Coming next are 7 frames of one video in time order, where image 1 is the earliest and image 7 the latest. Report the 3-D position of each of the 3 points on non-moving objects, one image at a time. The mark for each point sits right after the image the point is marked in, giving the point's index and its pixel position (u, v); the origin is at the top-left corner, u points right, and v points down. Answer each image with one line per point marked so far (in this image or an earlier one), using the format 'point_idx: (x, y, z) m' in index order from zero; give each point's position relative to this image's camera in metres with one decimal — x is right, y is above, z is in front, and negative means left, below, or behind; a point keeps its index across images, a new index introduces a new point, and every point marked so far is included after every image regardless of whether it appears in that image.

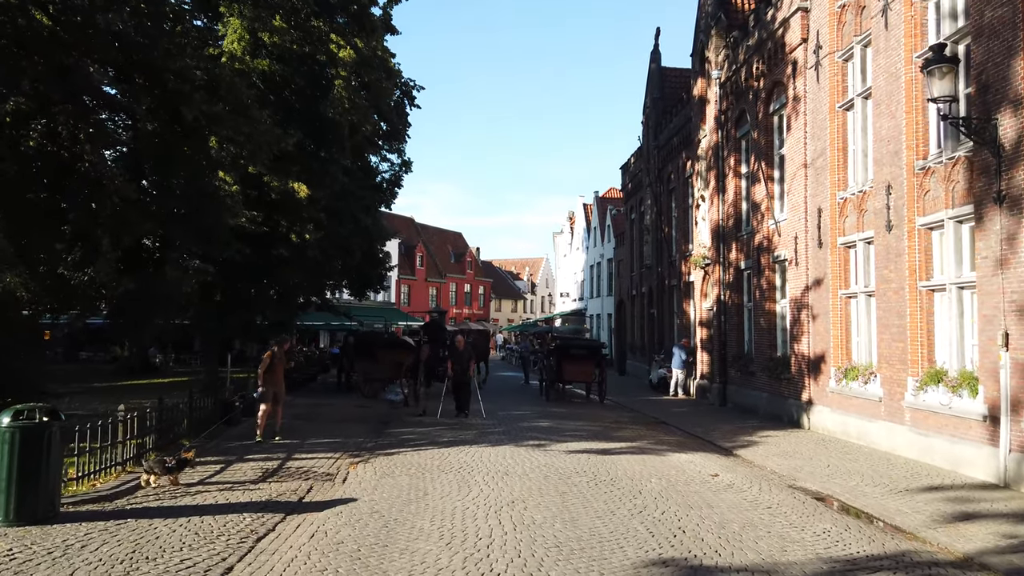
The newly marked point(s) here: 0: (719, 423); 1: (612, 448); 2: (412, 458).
0: (+4.3, -2.8, +15.9) m
1: (+1.6, -2.5, +12.1) m
2: (-1.4, -2.4, +10.8) m
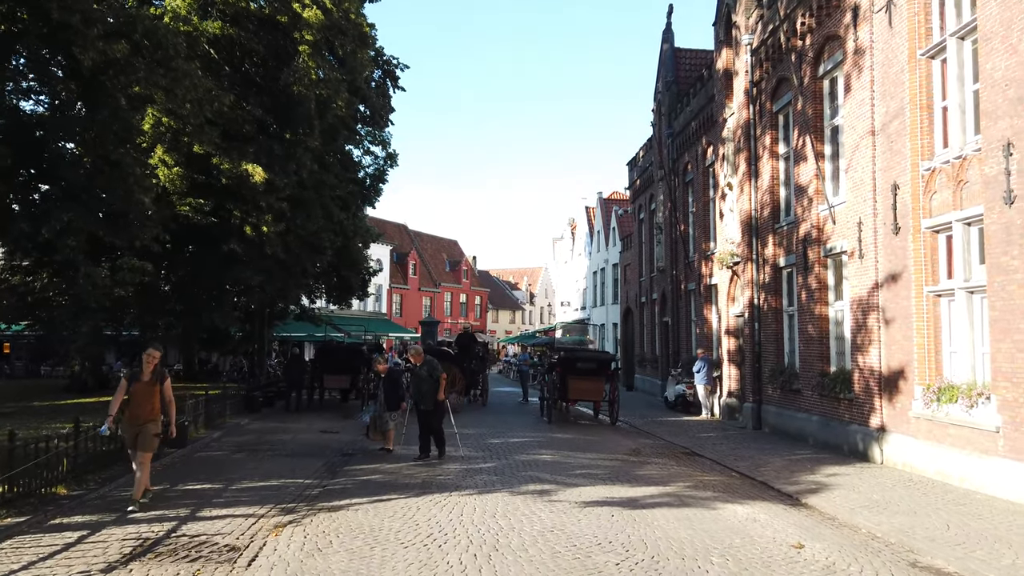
0: (+4.2, -2.8, +12.8) m
1: (+1.5, -2.4, +8.9) m
2: (-1.5, -2.3, +7.7) m
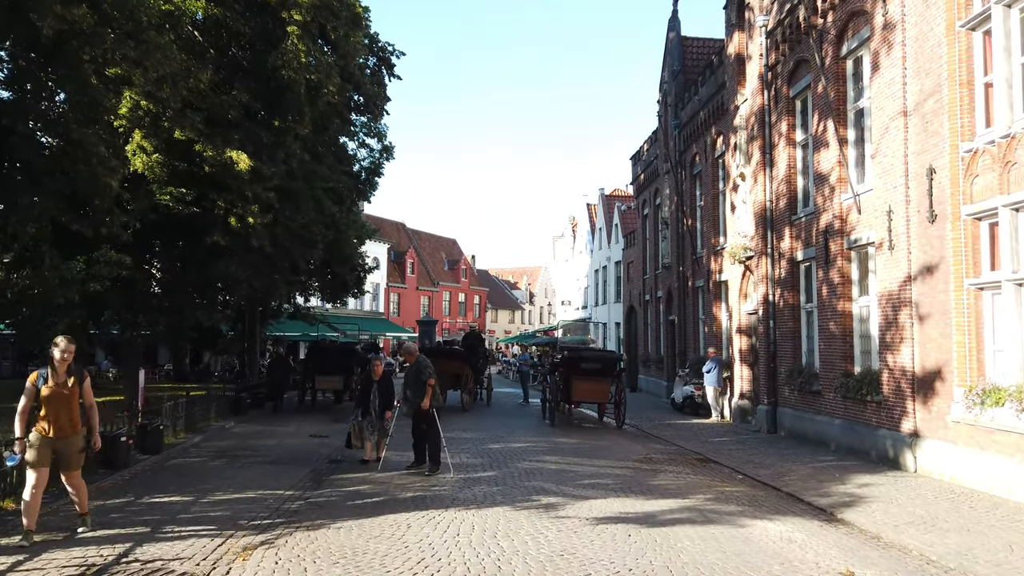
0: (+4.3, -2.7, +11.8) m
1: (+1.5, -2.3, +8.0) m
2: (-1.5, -2.2, +6.8) m
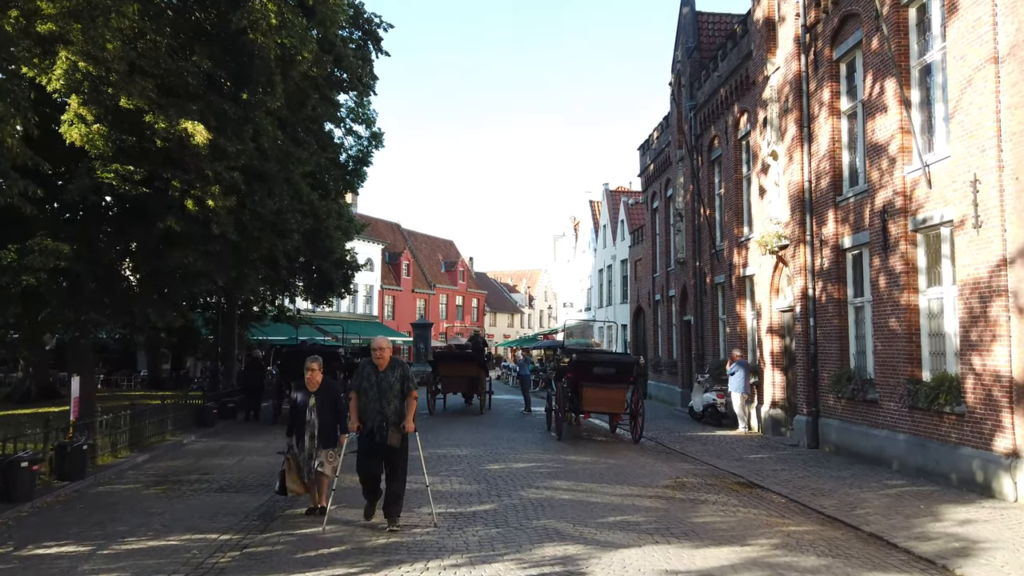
0: (+4.3, -2.5, +9.7) m
1: (+1.6, -2.2, +5.9) m
2: (-1.4, -2.0, +4.7) m
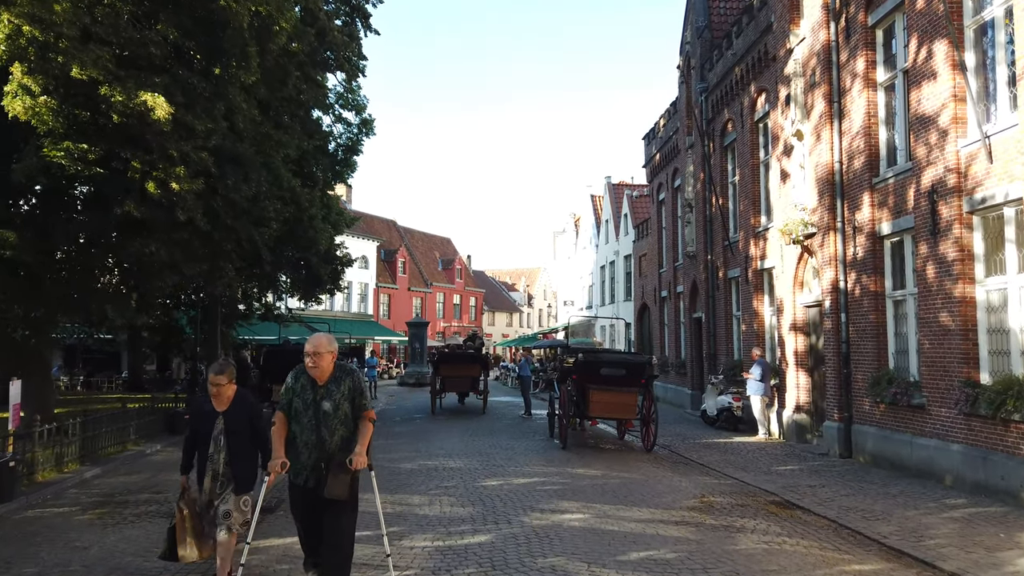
0: (+4.3, -2.4, +8.4) m
1: (+1.6, -2.0, +4.5) m
2: (-1.4, -1.9, +3.3) m
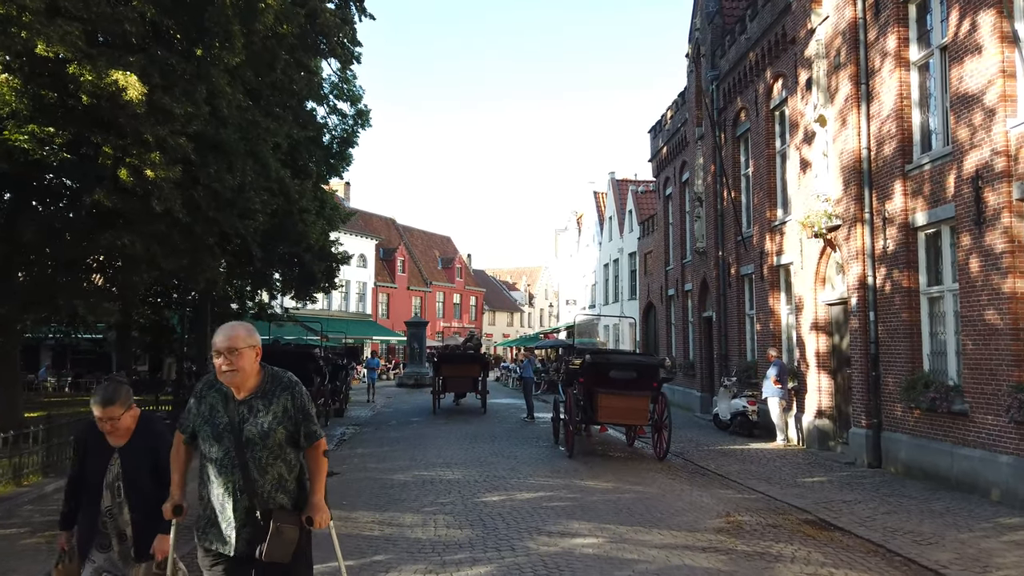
0: (+4.3, -2.4, +7.4) m
1: (+1.6, -2.0, +3.6) m
2: (-1.4, -1.9, +2.4) m
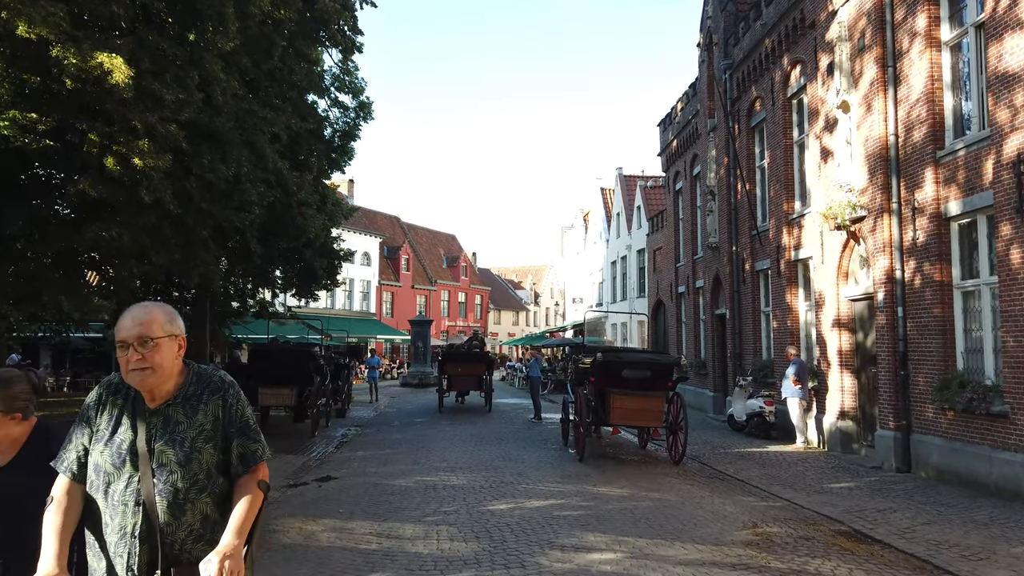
0: (+4.4, -2.3, +6.8) m
1: (+1.7, -1.9, +3.0) m
2: (-1.3, -1.8, +1.8) m
